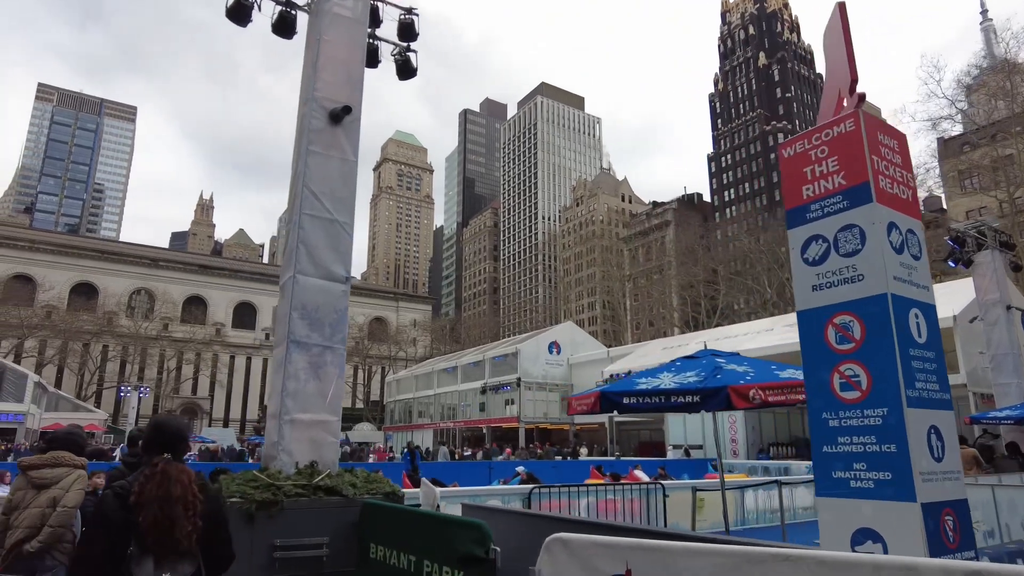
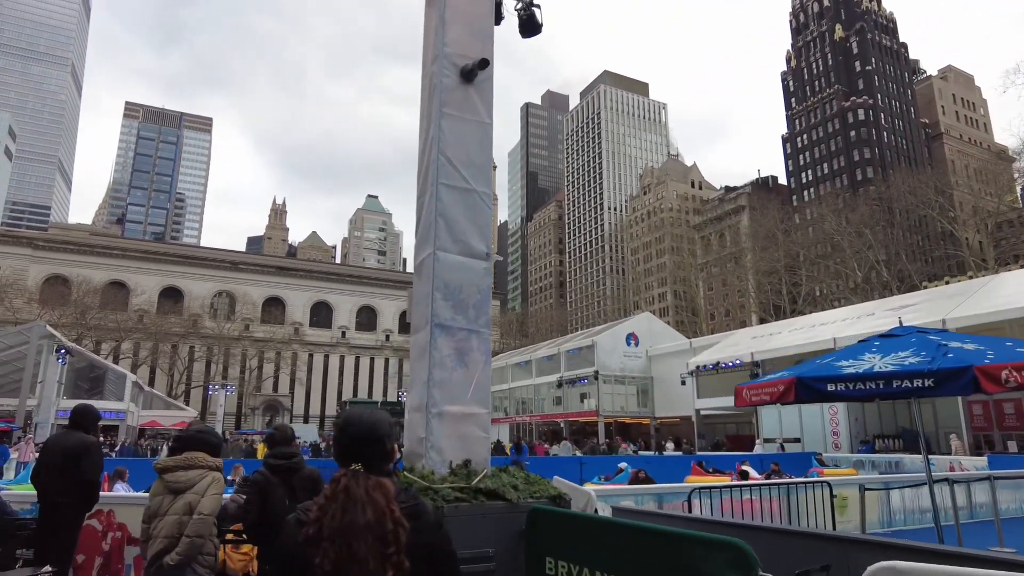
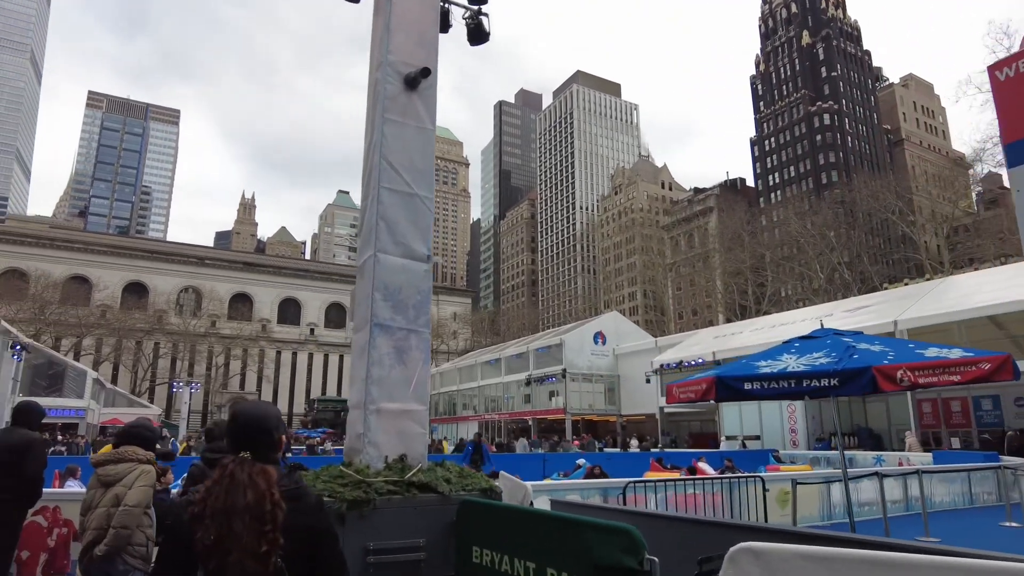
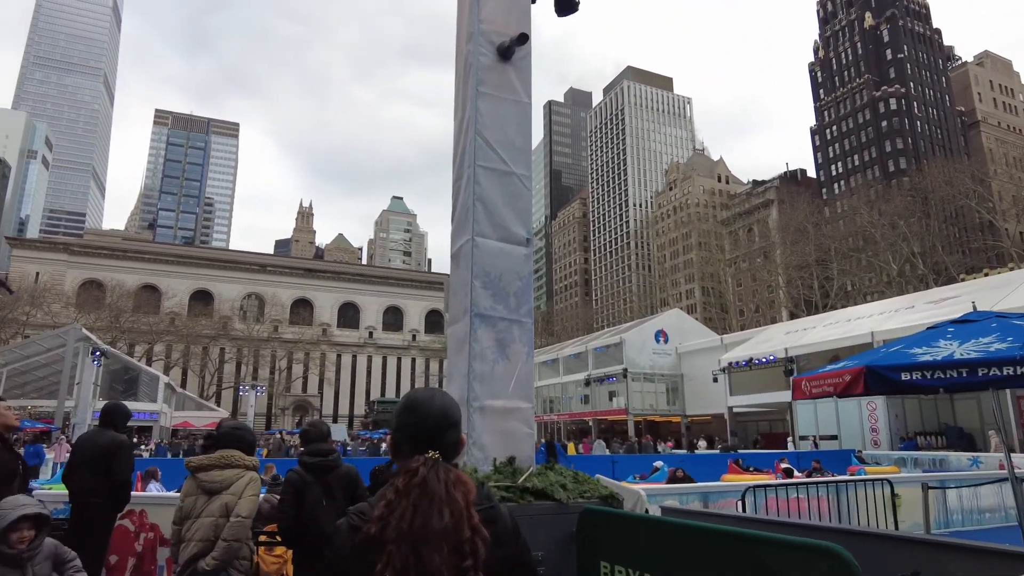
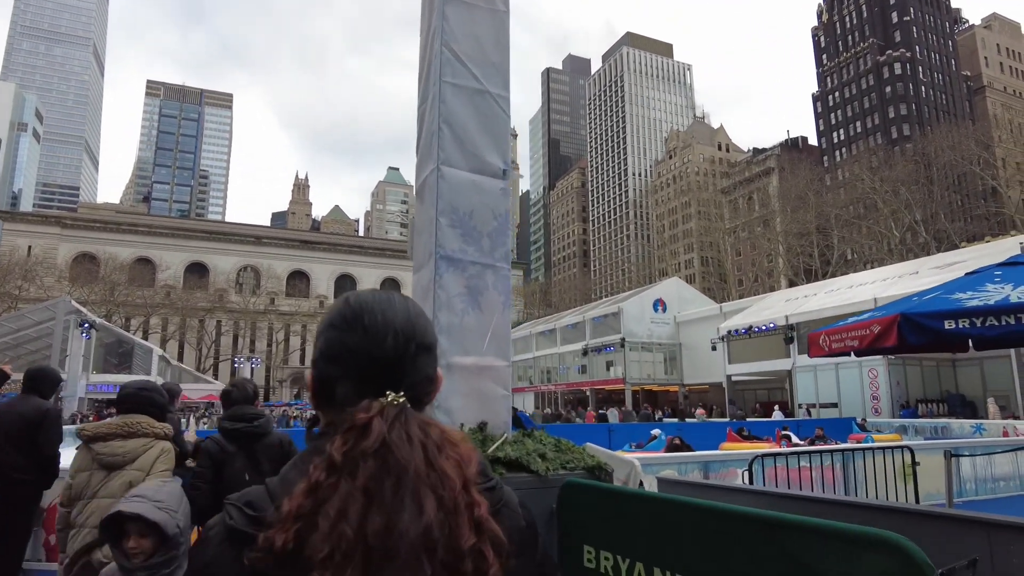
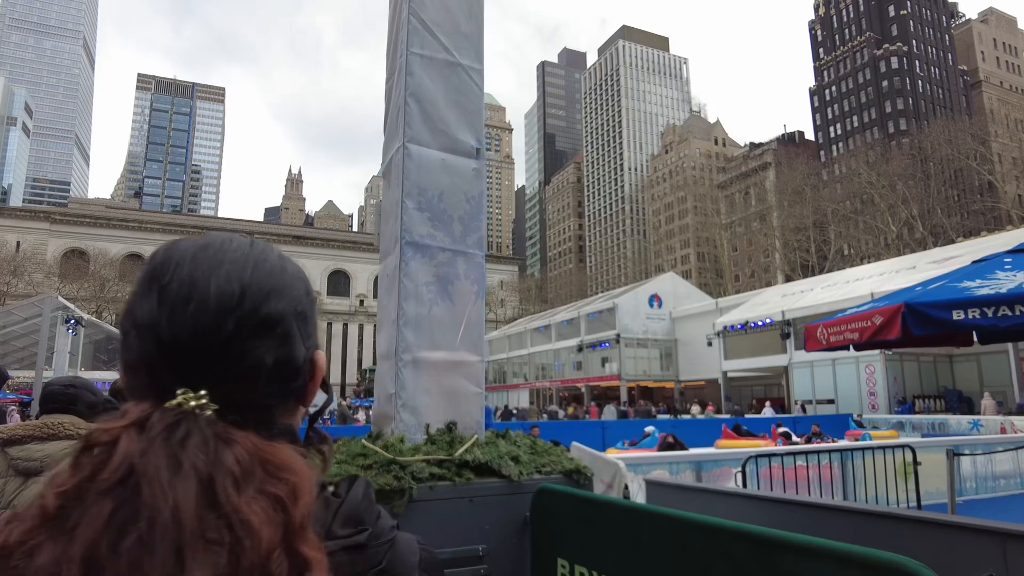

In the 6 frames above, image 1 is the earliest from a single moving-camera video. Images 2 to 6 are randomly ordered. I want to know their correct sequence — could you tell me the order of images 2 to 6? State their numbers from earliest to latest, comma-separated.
3, 2, 4, 5, 6
